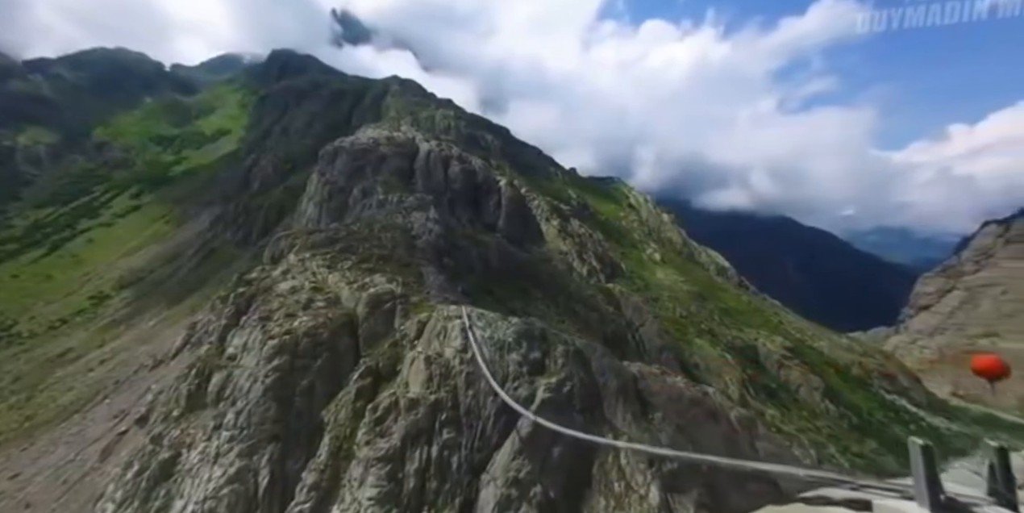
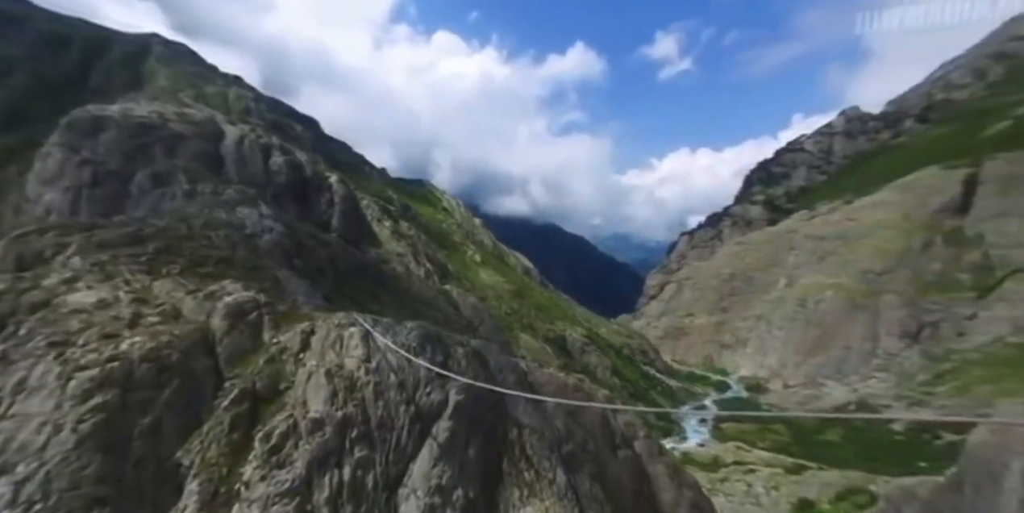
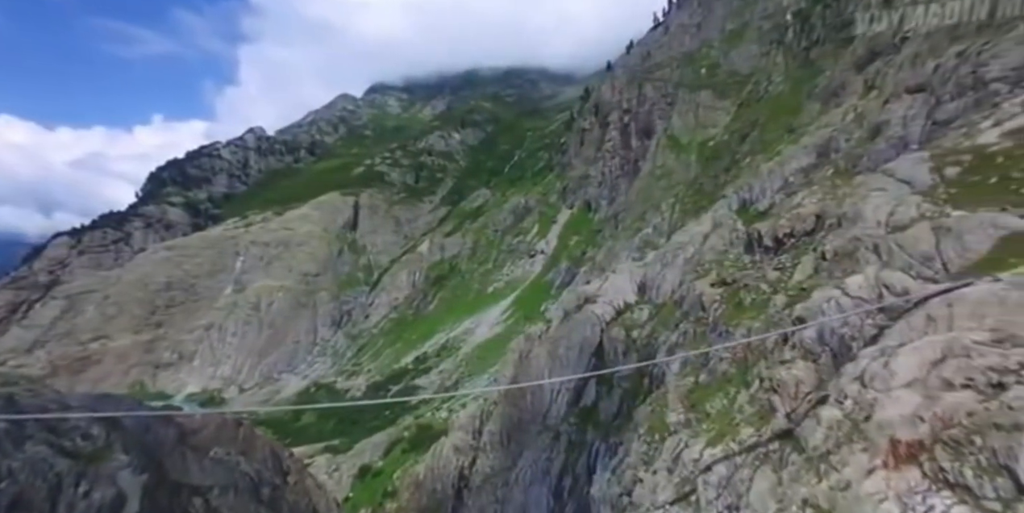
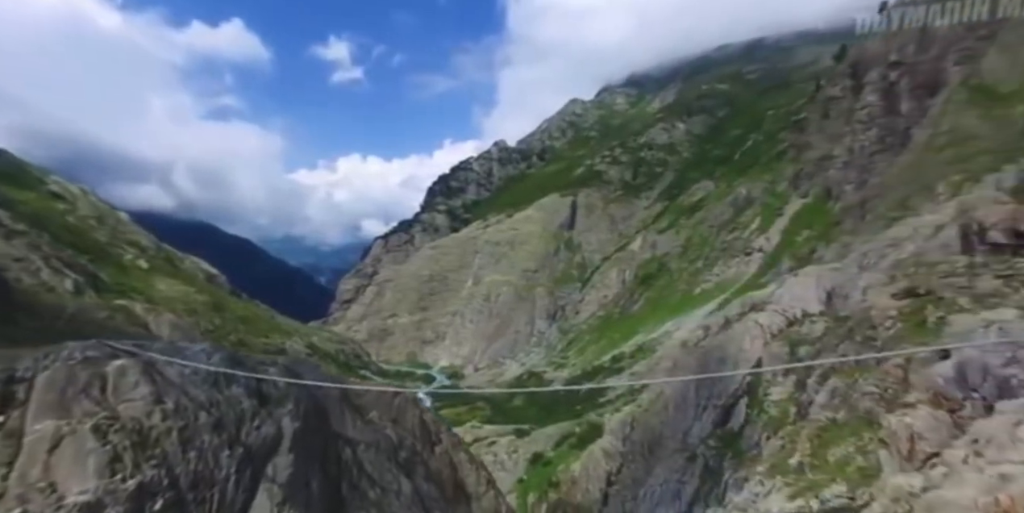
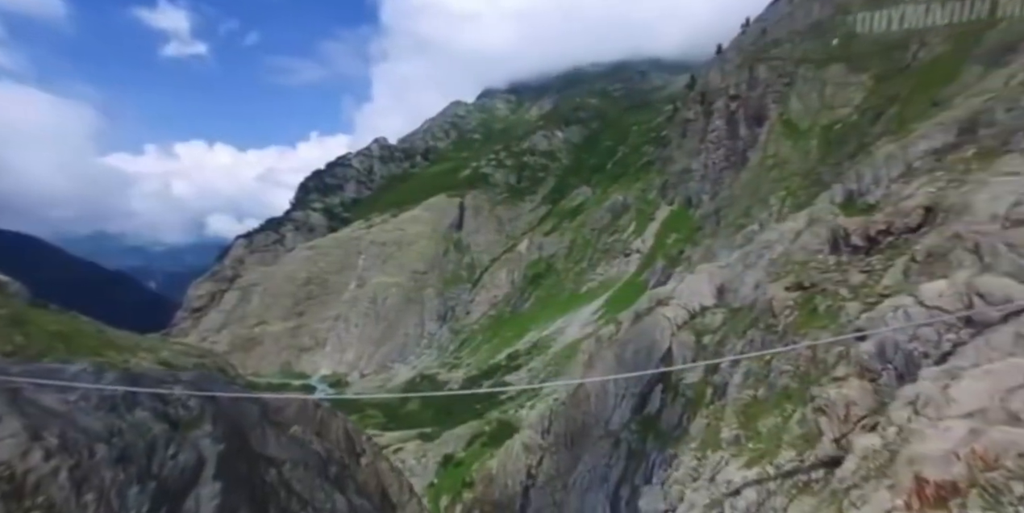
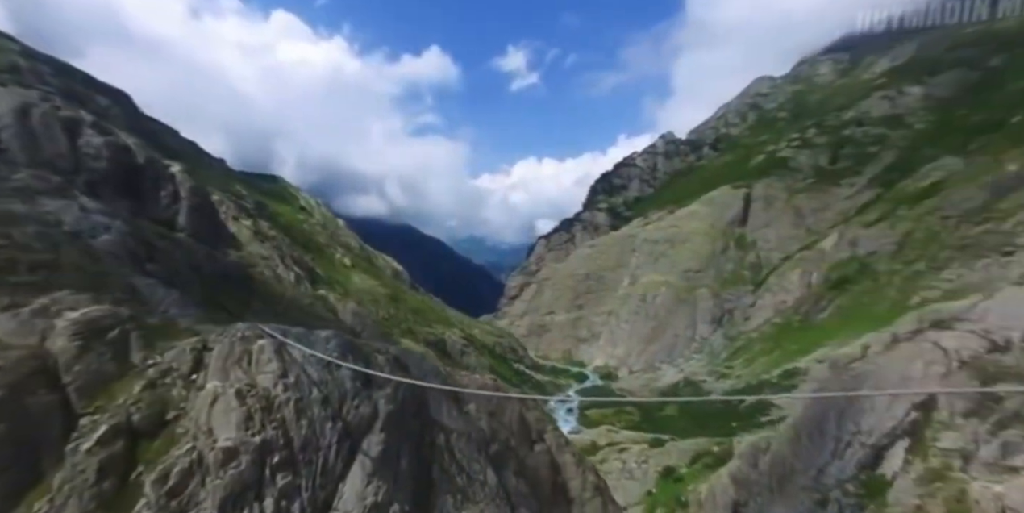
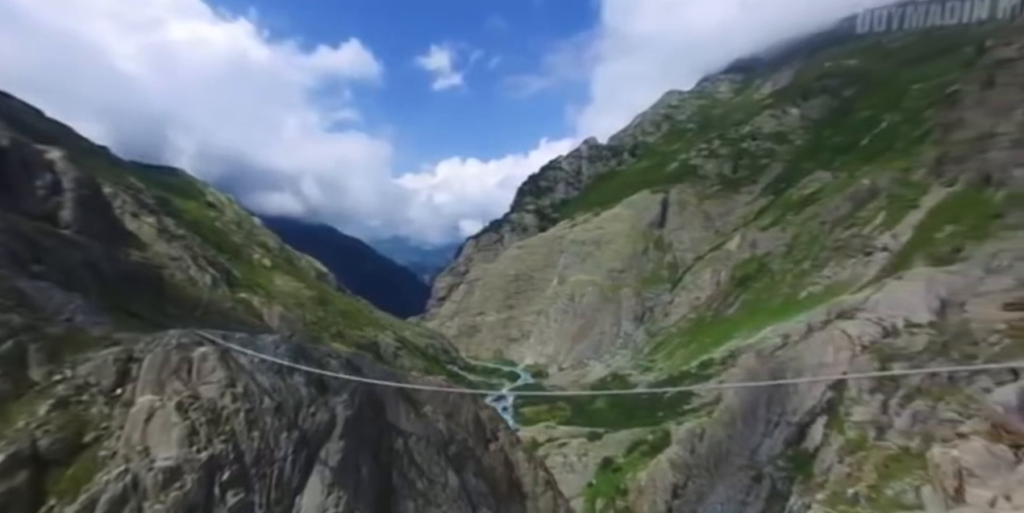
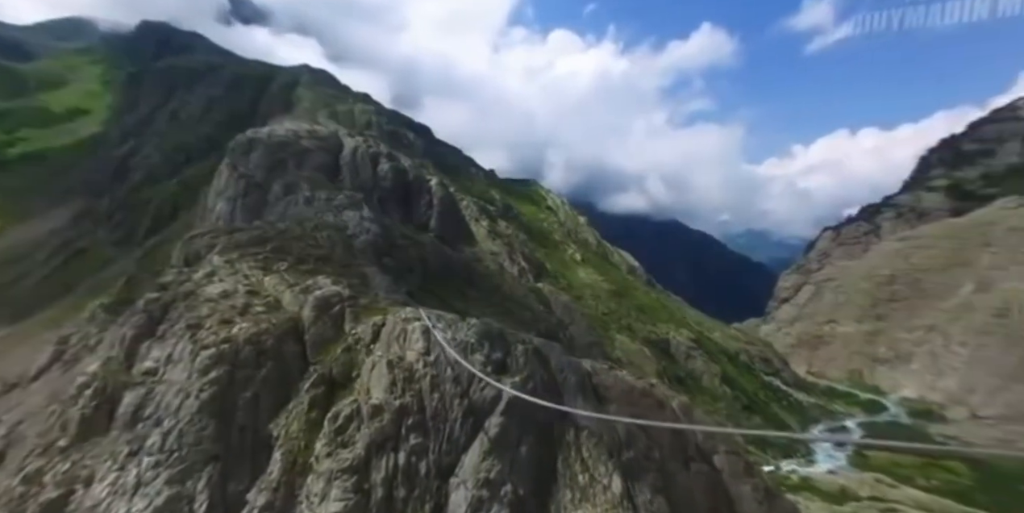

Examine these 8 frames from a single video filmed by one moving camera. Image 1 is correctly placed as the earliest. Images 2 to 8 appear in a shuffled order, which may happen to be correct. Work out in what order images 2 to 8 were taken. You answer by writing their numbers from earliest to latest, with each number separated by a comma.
8, 2, 6, 7, 4, 5, 3
